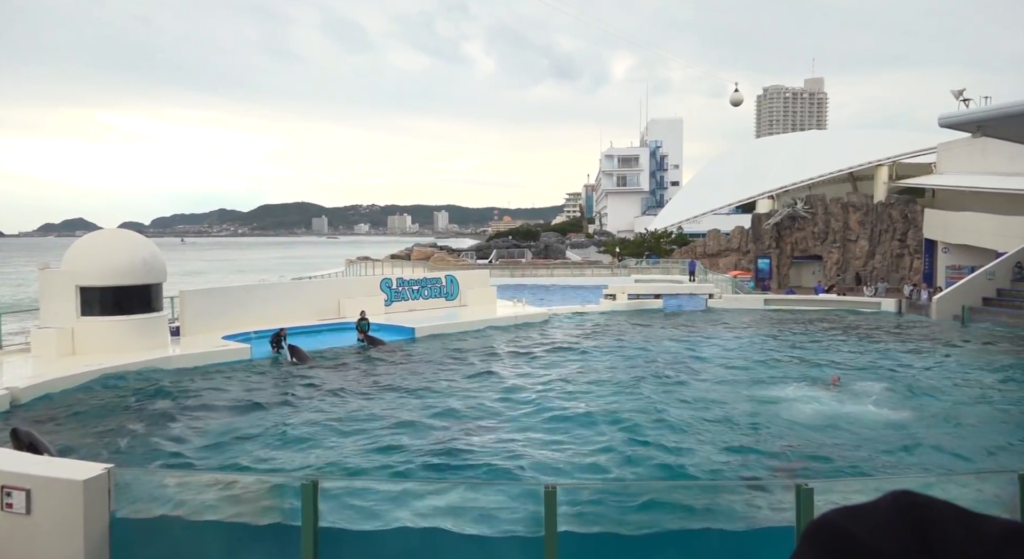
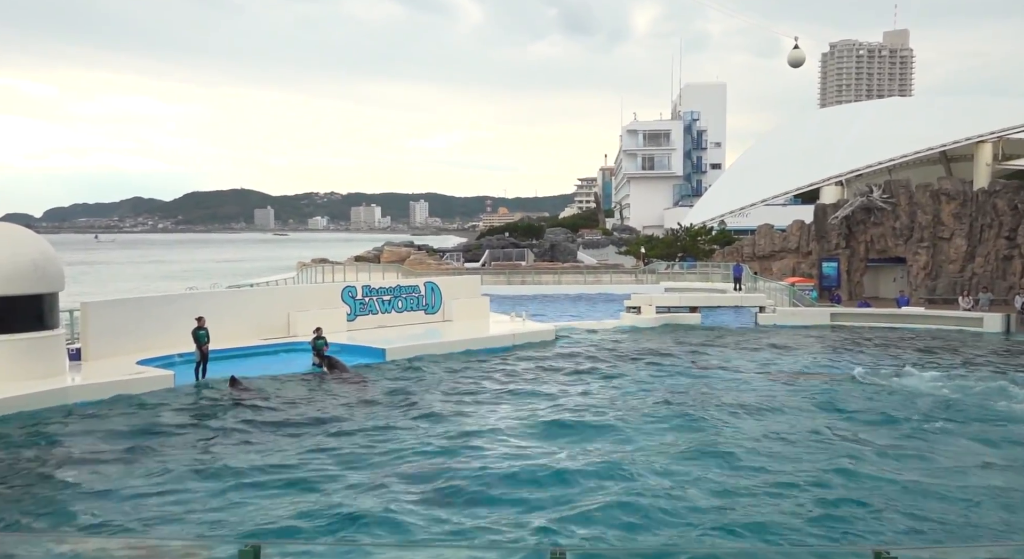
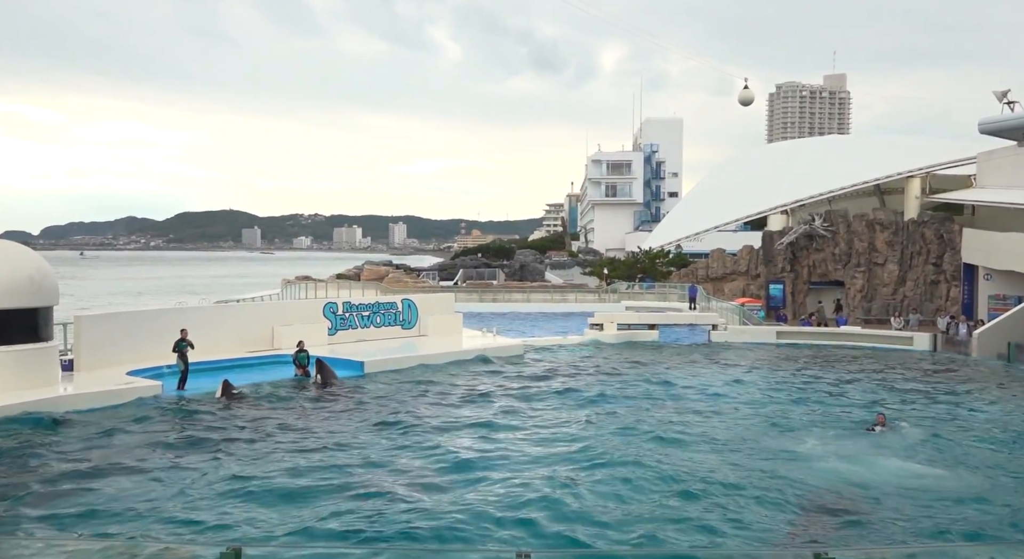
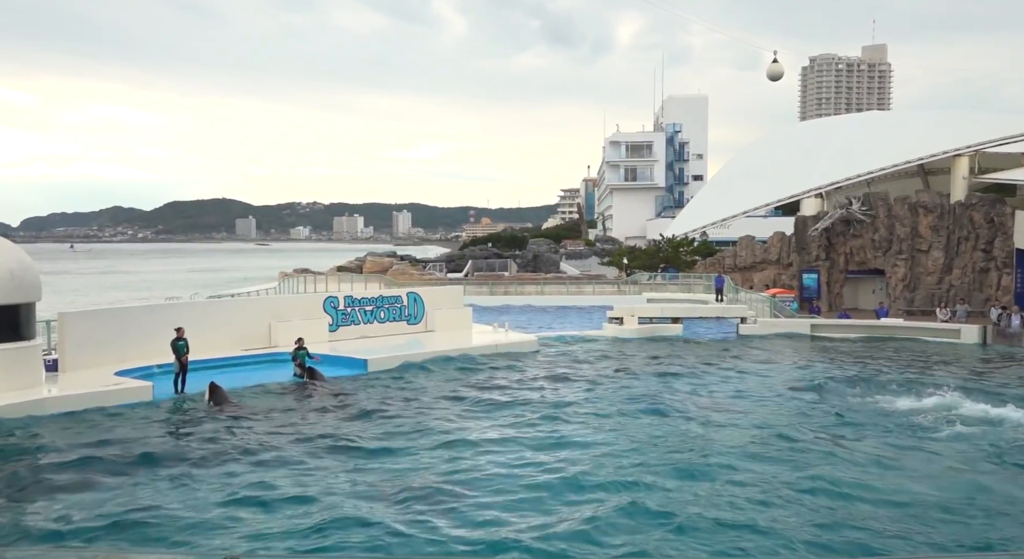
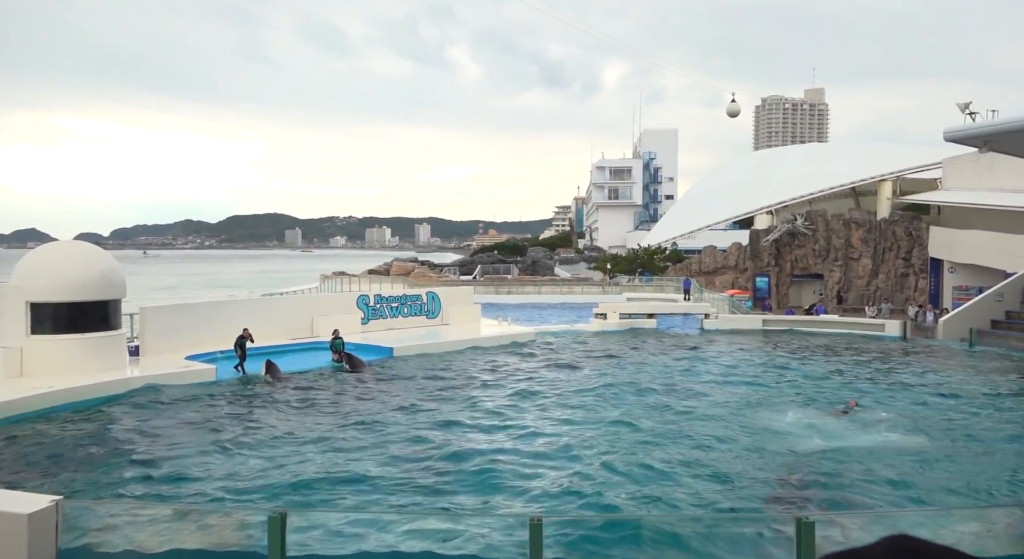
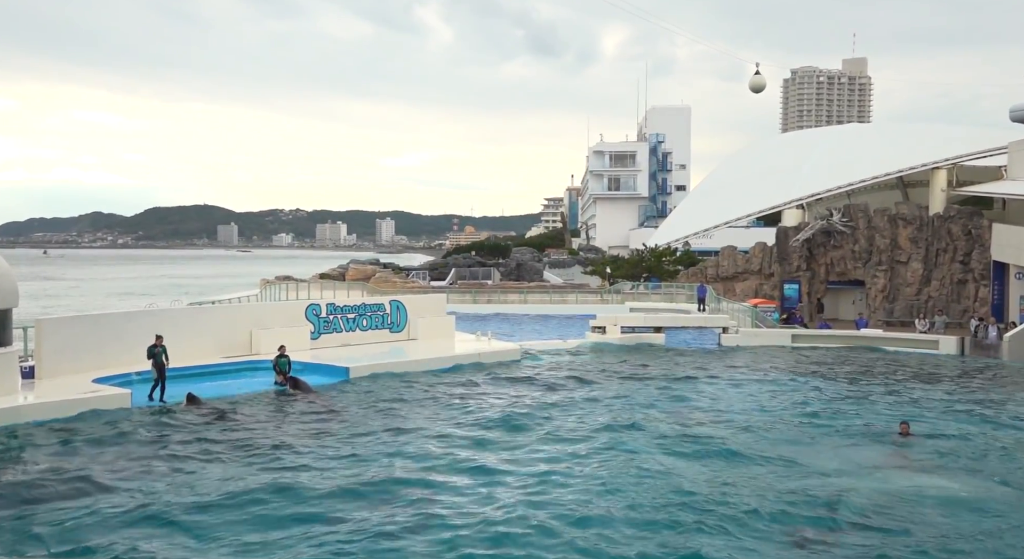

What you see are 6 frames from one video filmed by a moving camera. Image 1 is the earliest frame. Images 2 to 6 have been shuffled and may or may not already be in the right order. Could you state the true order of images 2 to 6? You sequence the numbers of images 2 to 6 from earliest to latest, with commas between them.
5, 3, 6, 4, 2
